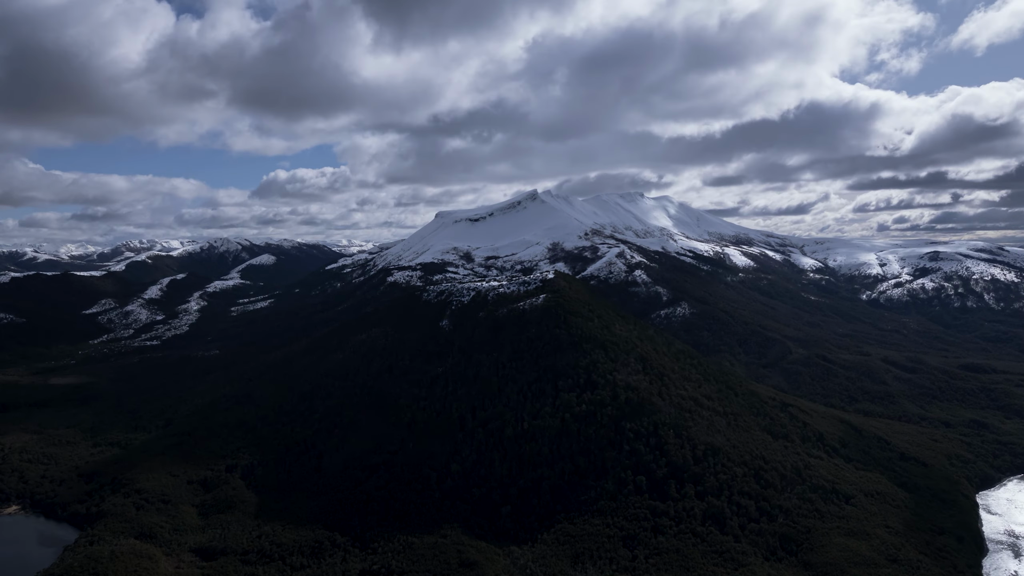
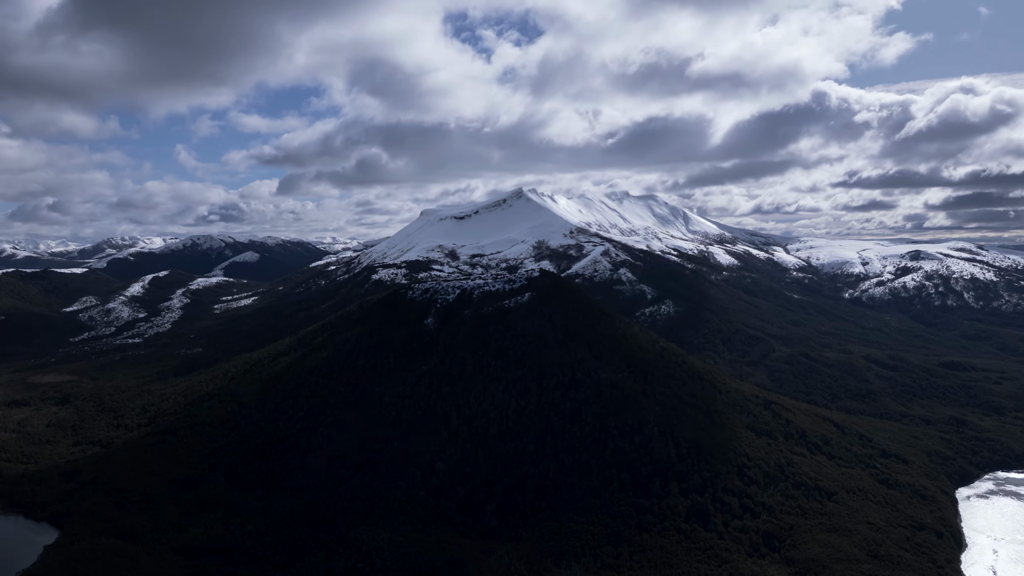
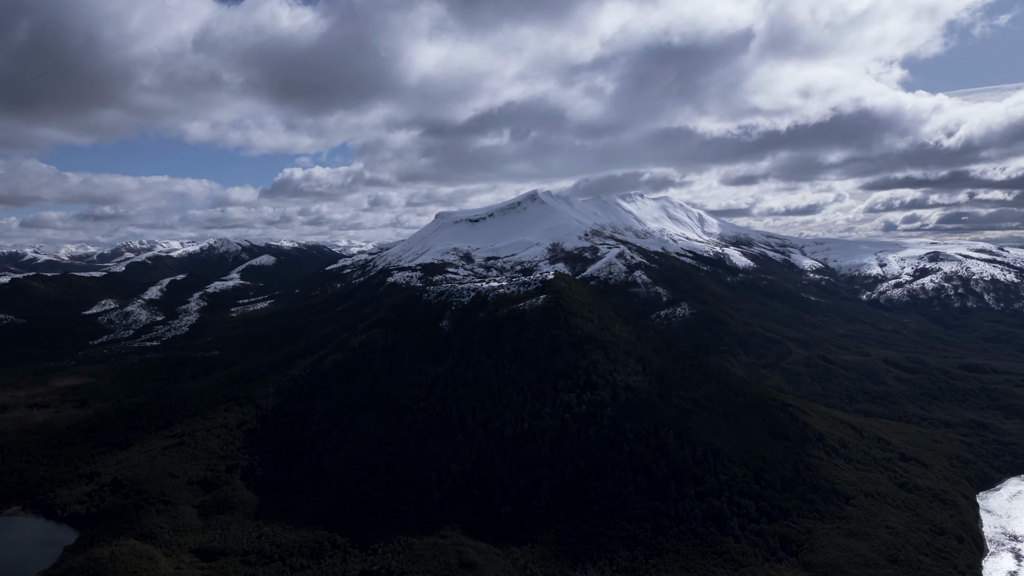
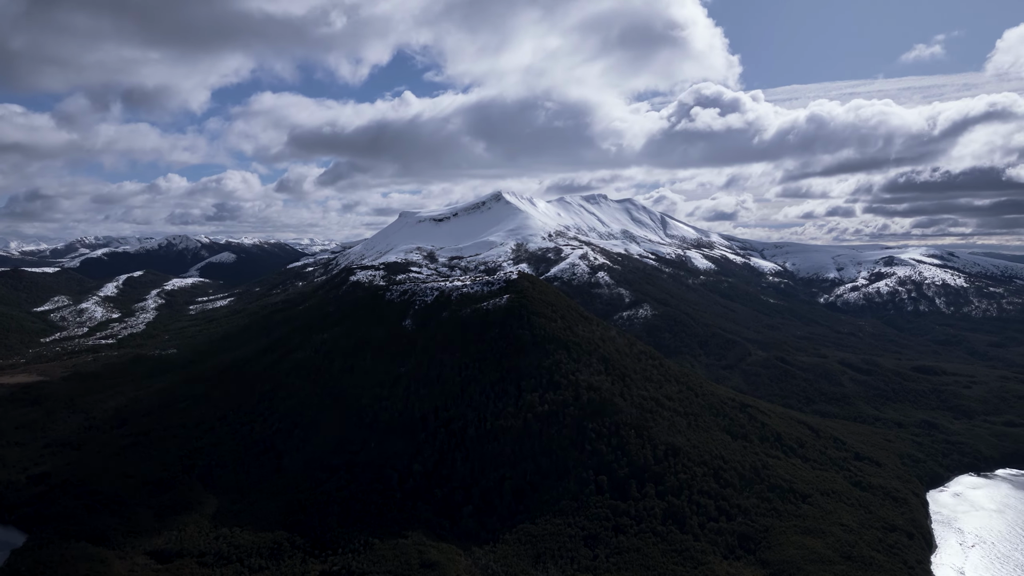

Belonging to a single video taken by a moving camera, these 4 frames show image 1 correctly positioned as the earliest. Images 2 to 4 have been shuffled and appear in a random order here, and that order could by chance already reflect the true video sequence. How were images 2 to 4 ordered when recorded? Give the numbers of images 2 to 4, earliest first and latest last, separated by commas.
3, 2, 4
